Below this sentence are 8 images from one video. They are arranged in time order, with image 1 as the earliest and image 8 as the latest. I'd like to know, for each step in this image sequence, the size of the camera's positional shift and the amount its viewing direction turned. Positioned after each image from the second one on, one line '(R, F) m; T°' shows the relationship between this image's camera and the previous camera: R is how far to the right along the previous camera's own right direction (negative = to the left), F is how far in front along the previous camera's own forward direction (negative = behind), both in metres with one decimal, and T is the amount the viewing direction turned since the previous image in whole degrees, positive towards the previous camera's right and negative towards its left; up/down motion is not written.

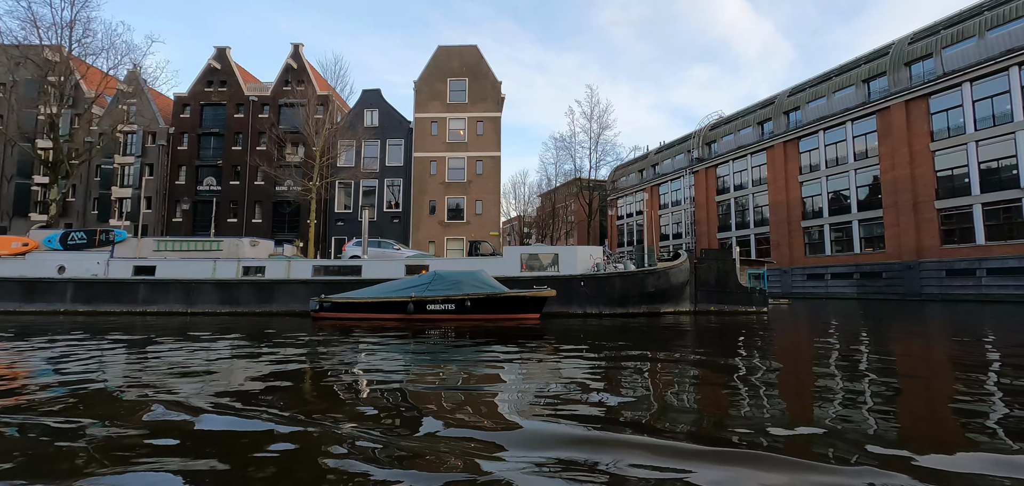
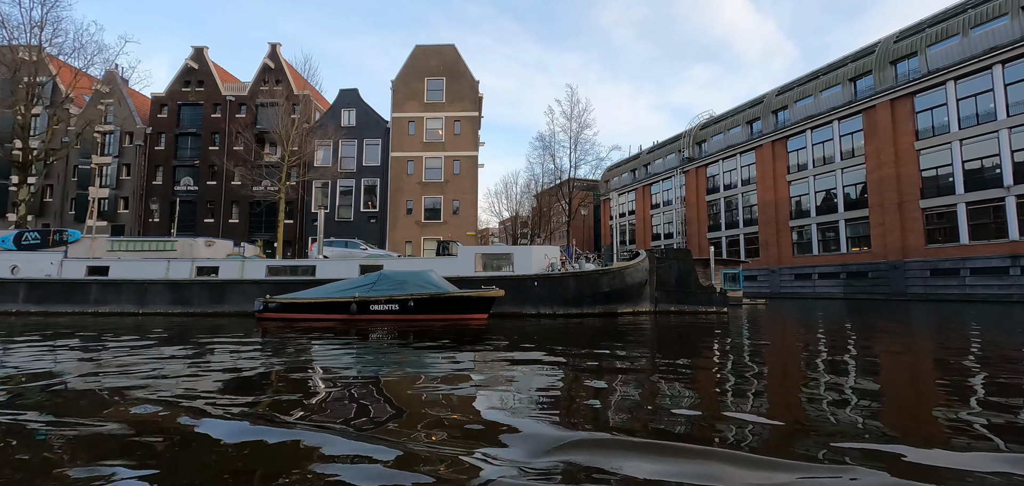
(+1.1, +0.1) m; 0°
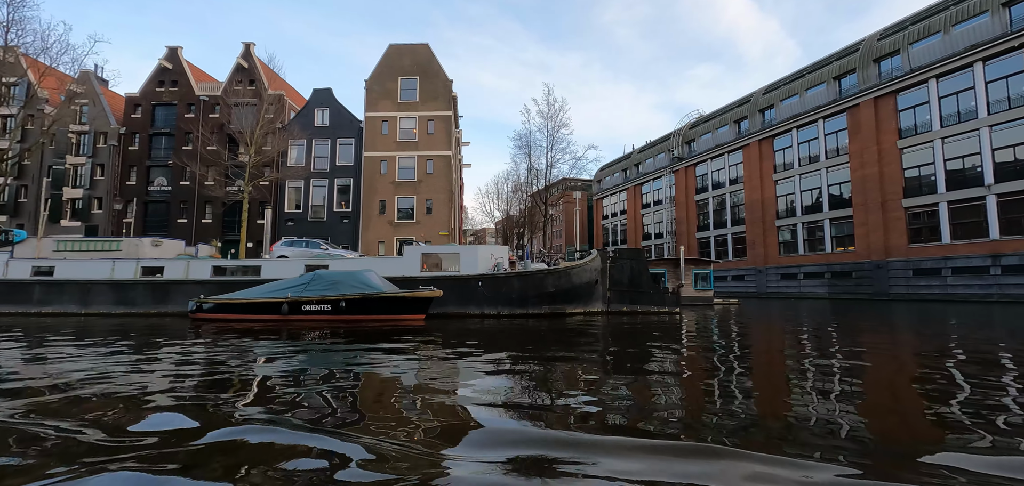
(+1.3, +0.1) m; 0°
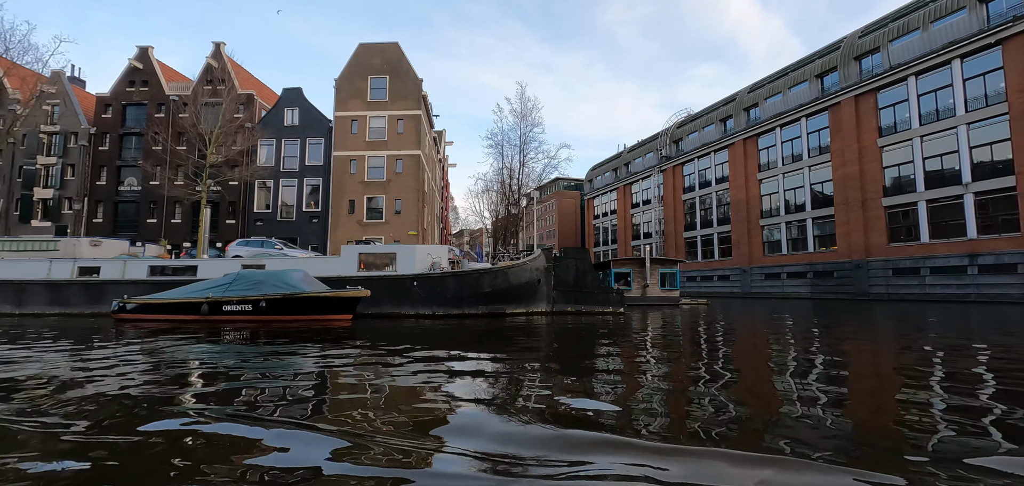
(+1.5, +0.1) m; 0°
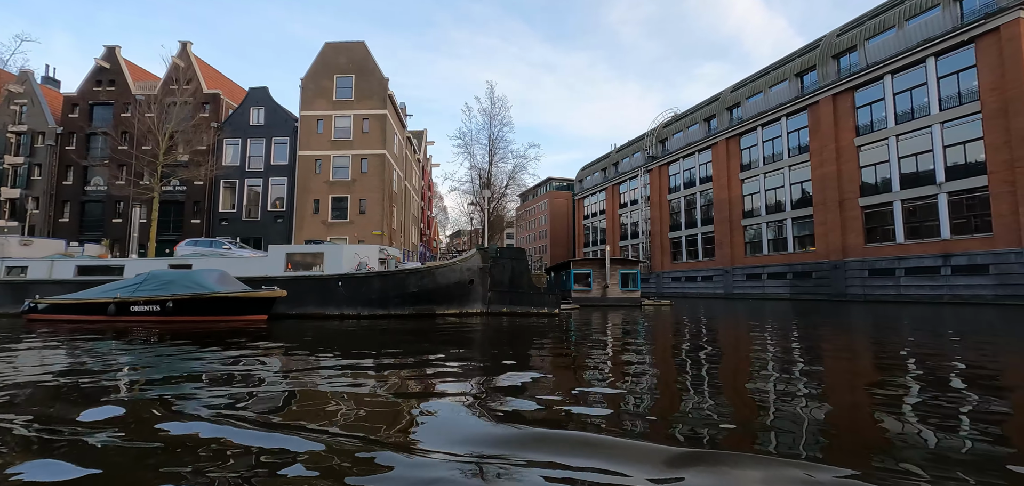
(+1.7, +0.2) m; 0°
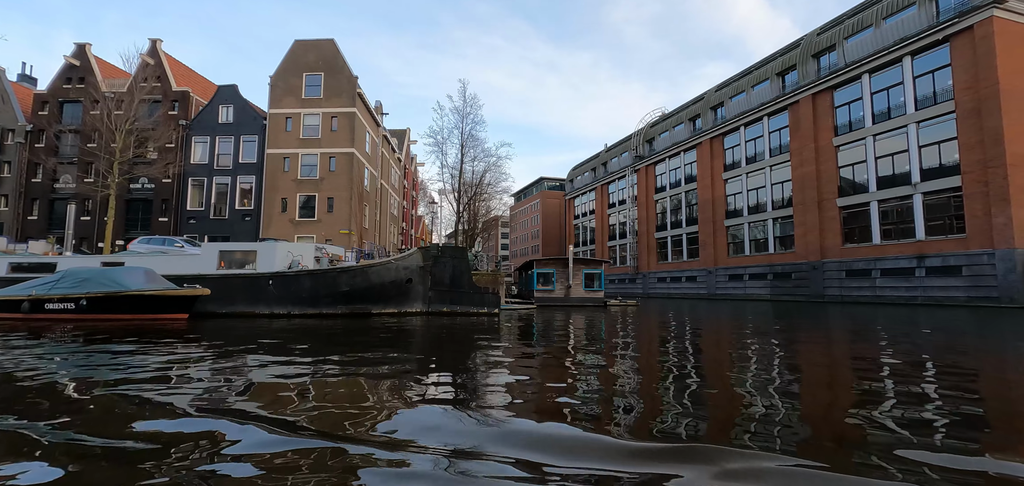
(+1.5, +0.2) m; 0°
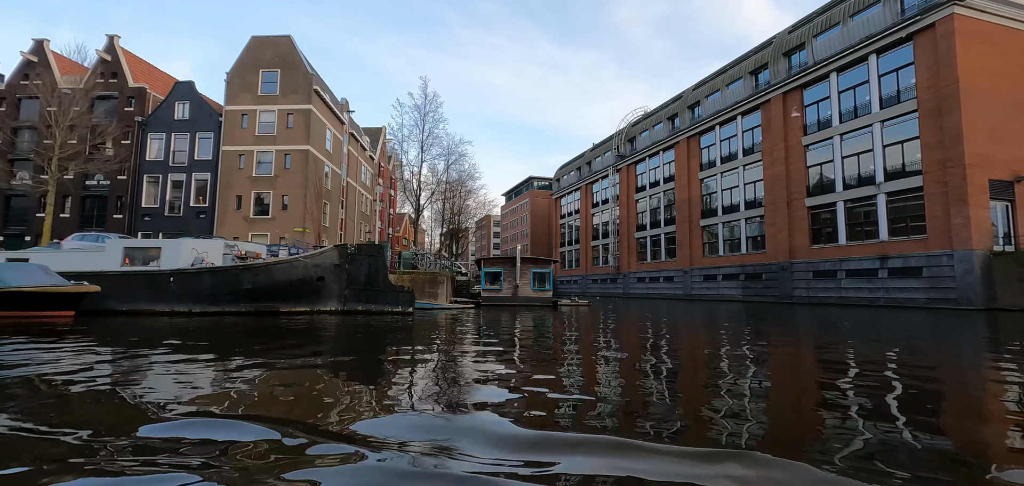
(+2.1, +0.2) m; 0°
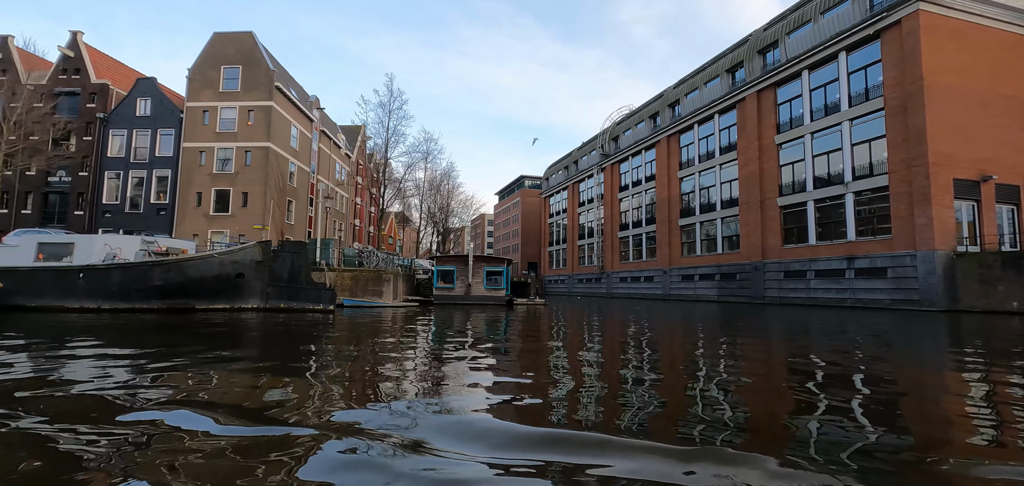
(+1.9, +0.2) m; 0°
